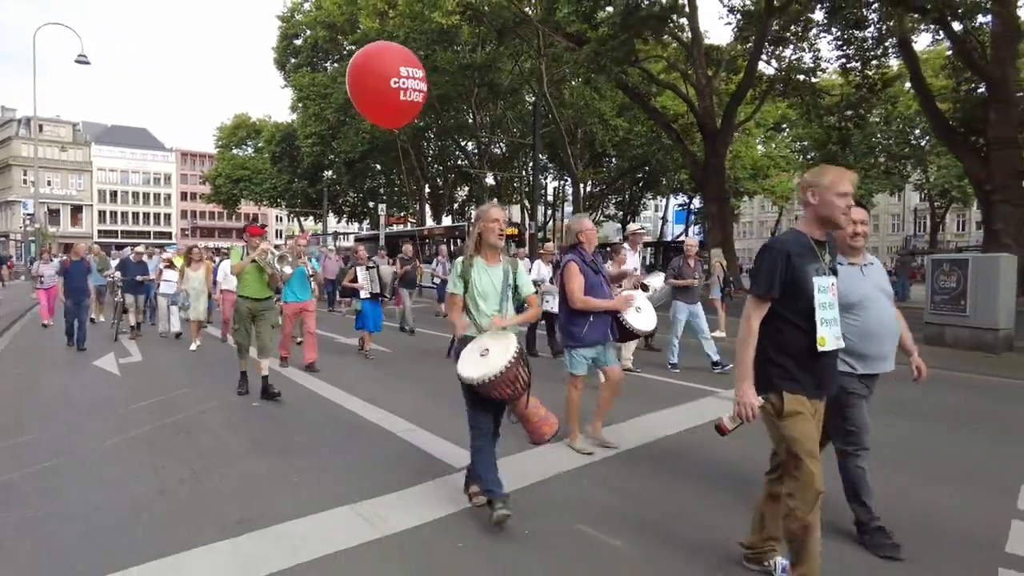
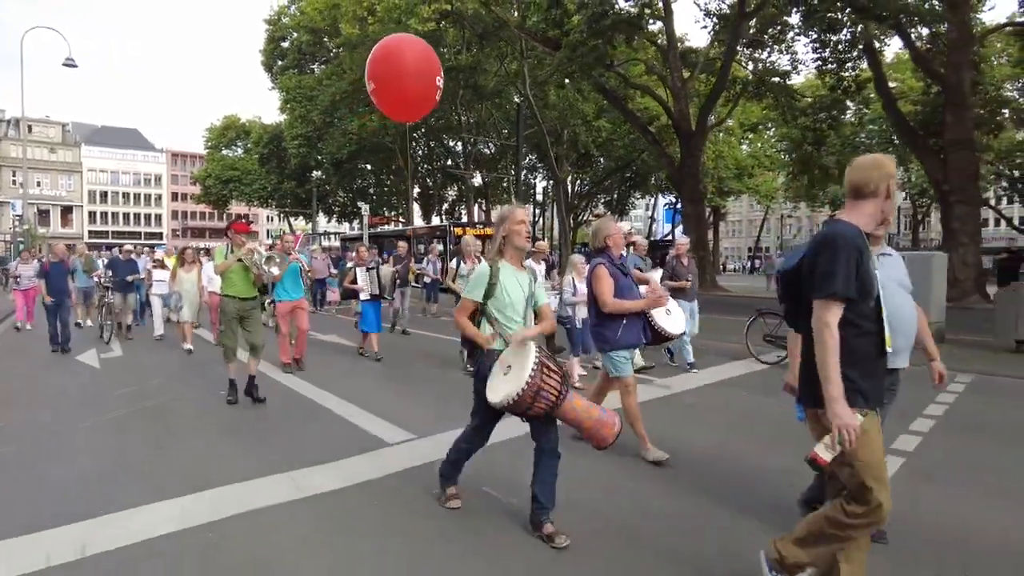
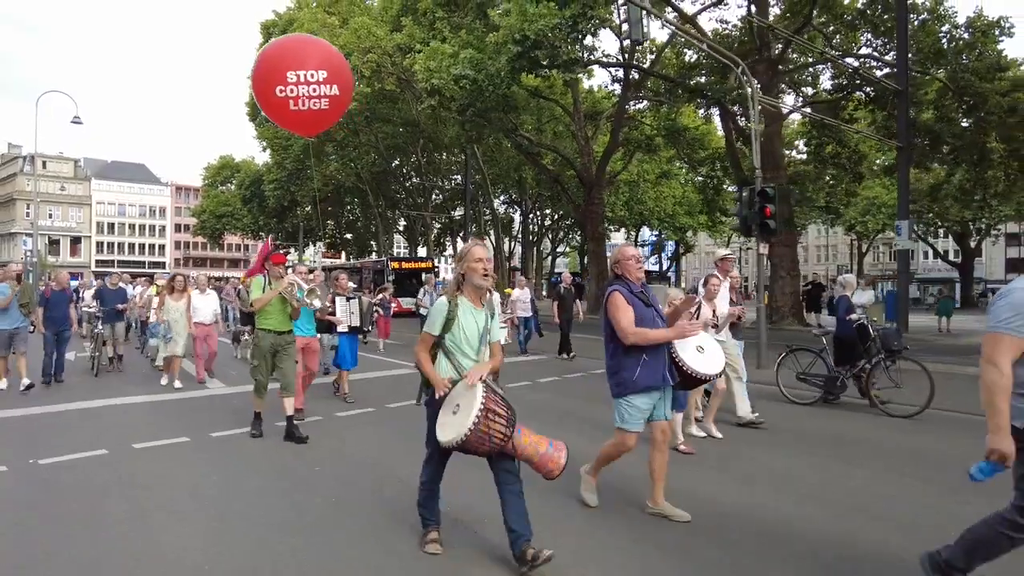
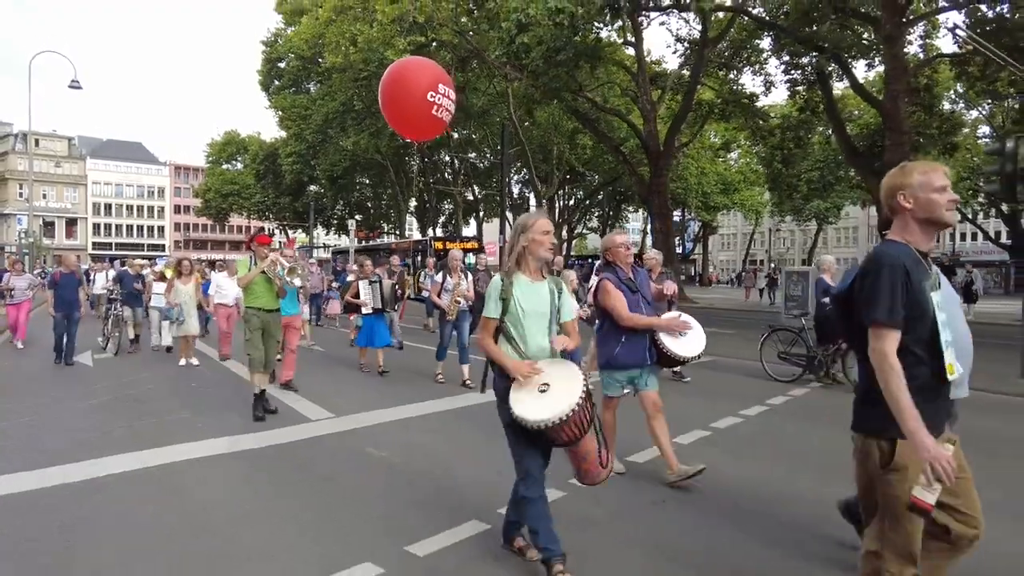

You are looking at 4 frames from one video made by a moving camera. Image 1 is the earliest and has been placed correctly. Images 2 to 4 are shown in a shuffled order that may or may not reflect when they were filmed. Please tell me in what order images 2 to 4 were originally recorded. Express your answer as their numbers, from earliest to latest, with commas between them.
2, 4, 3
